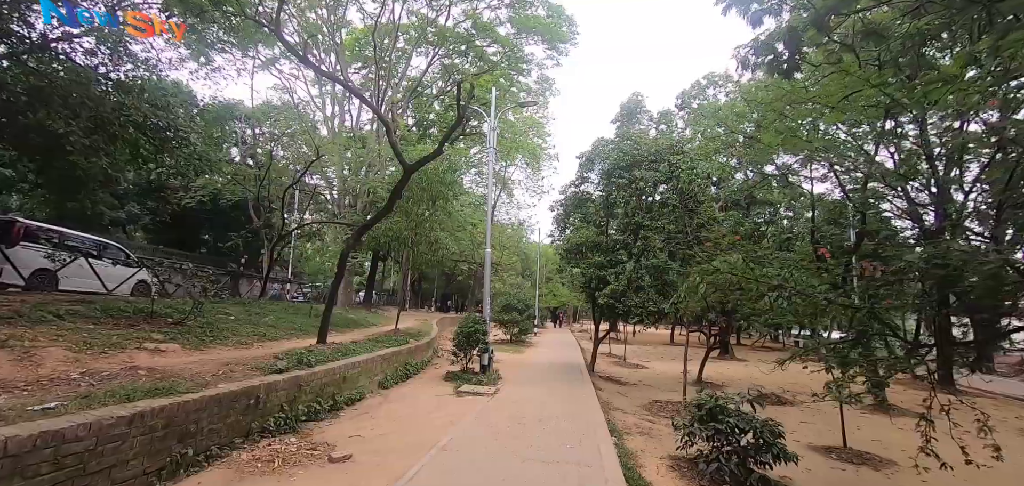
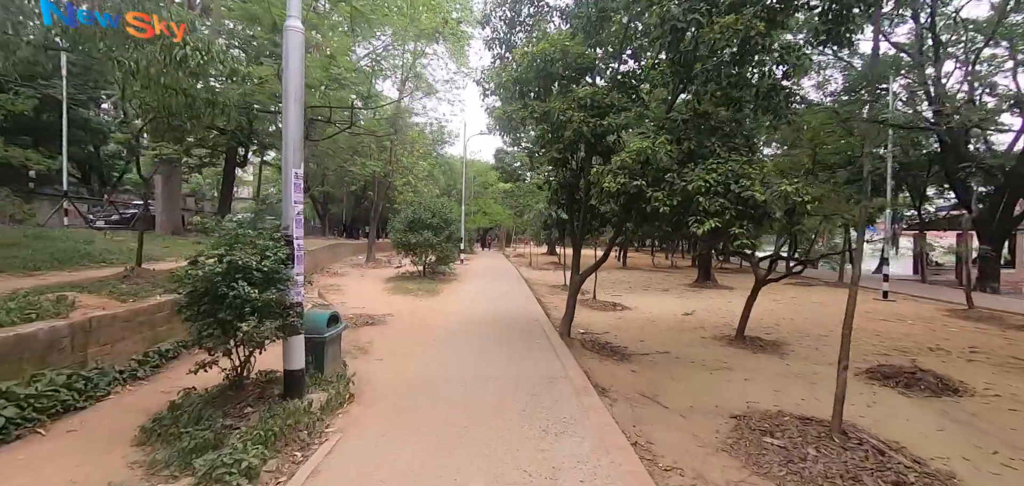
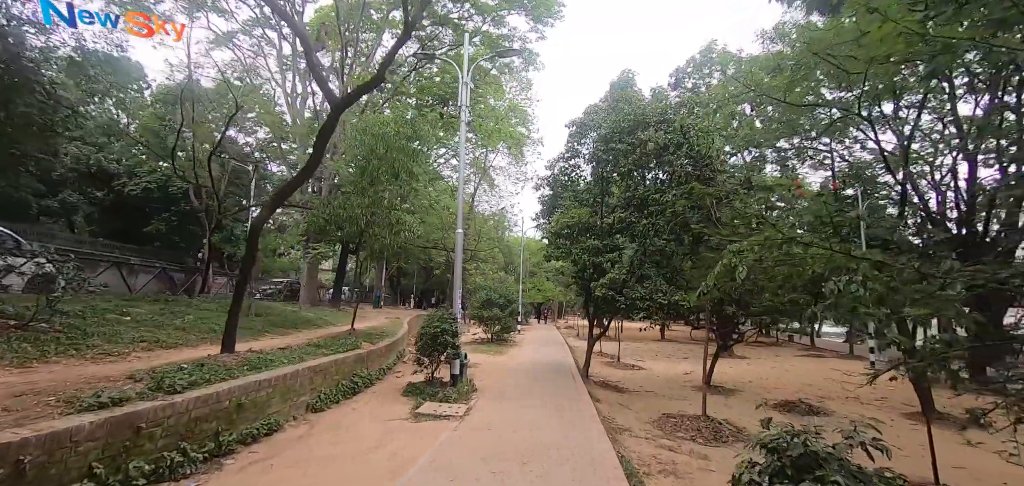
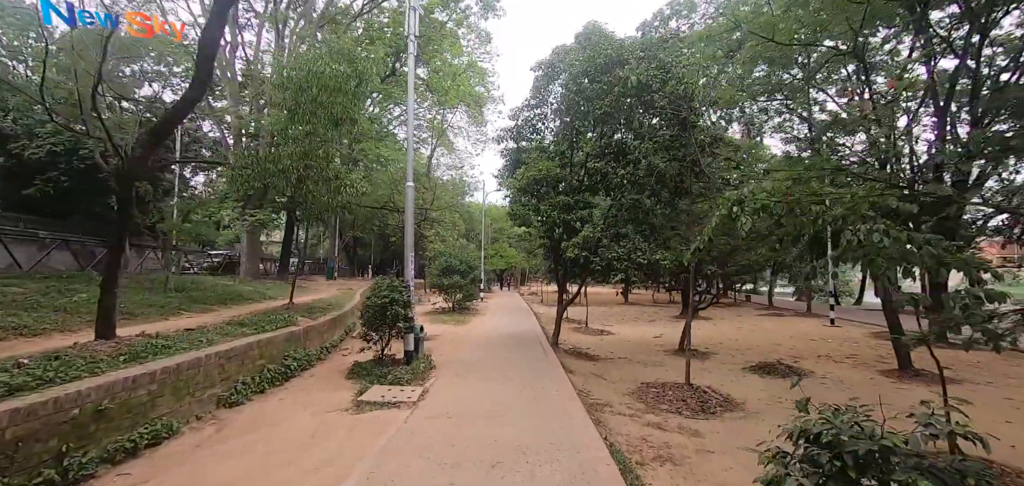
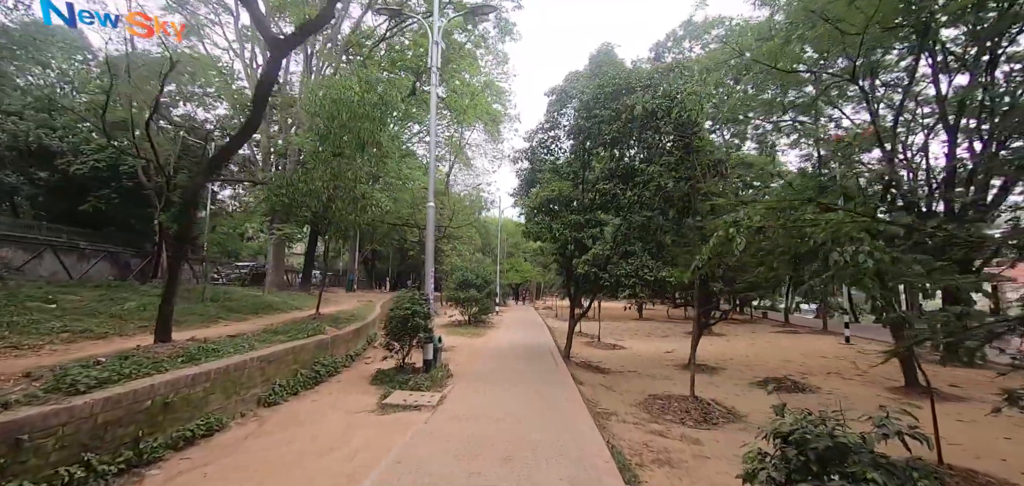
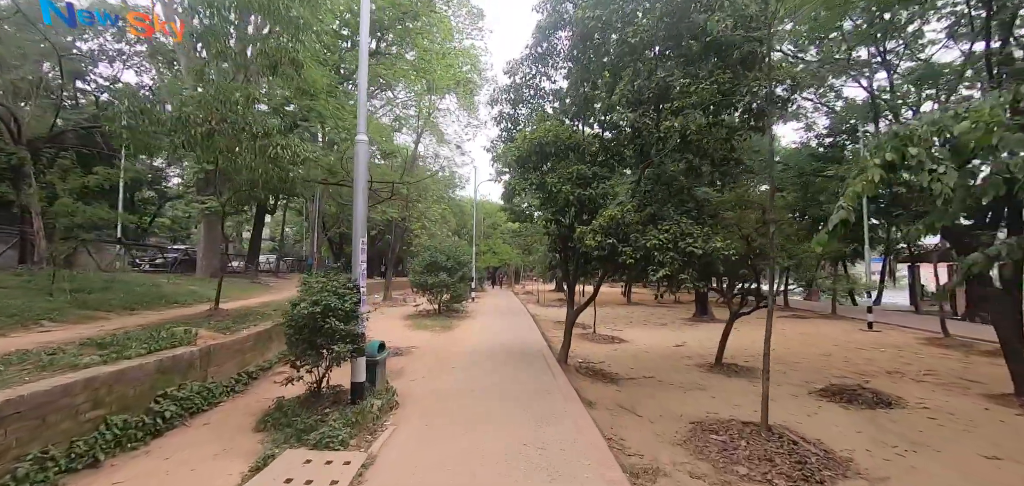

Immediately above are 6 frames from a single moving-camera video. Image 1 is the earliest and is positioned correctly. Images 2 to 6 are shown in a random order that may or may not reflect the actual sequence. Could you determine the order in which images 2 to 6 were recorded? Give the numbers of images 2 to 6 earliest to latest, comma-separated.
3, 5, 4, 6, 2
